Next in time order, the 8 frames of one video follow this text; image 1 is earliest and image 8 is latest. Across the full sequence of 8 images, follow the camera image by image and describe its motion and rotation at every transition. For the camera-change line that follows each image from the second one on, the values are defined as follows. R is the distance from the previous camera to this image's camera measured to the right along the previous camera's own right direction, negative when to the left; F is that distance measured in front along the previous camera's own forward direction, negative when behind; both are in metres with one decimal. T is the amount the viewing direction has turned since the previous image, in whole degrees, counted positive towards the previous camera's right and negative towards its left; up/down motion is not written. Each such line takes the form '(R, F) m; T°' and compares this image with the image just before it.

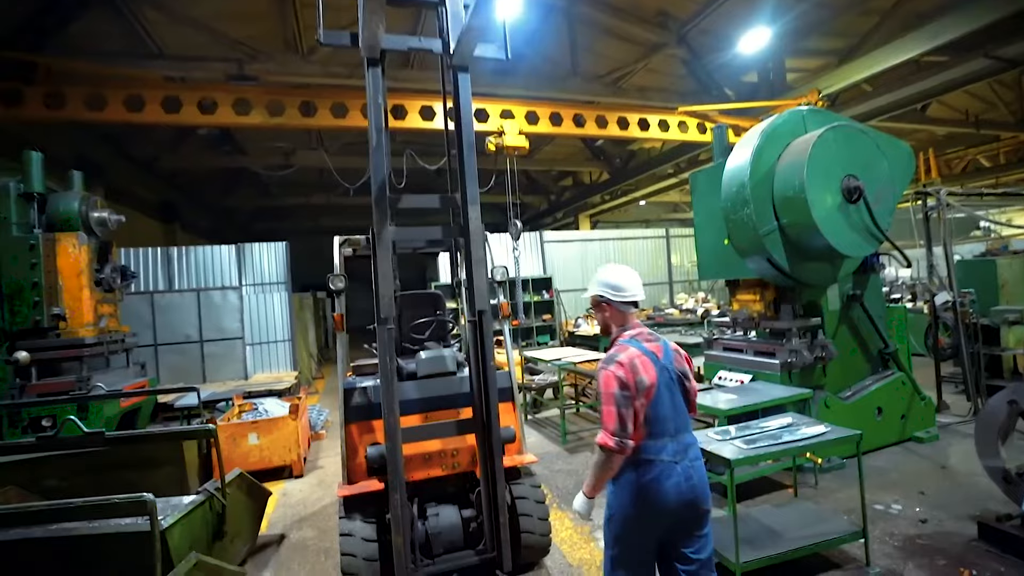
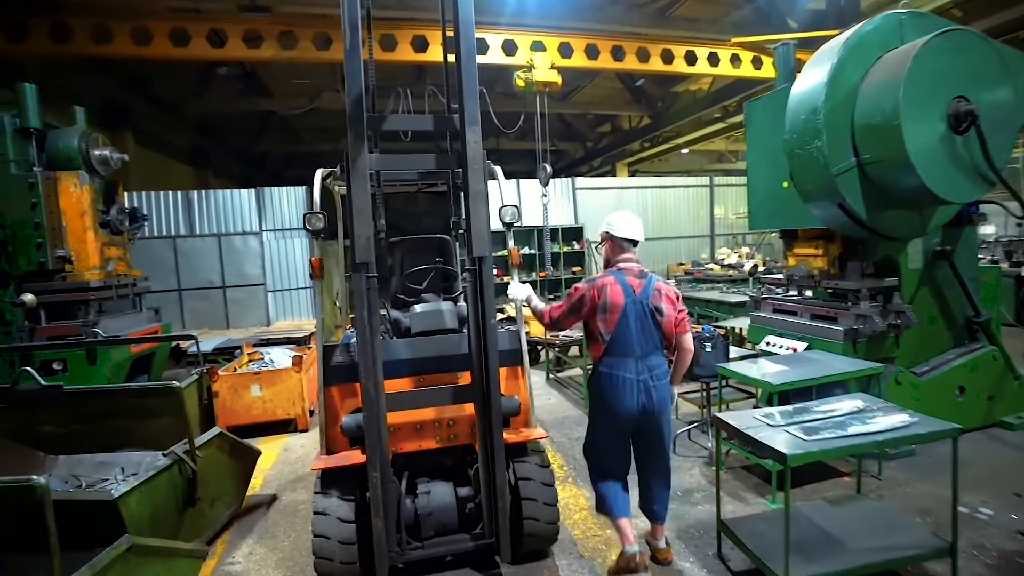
(+0.1, +0.6) m; -4°
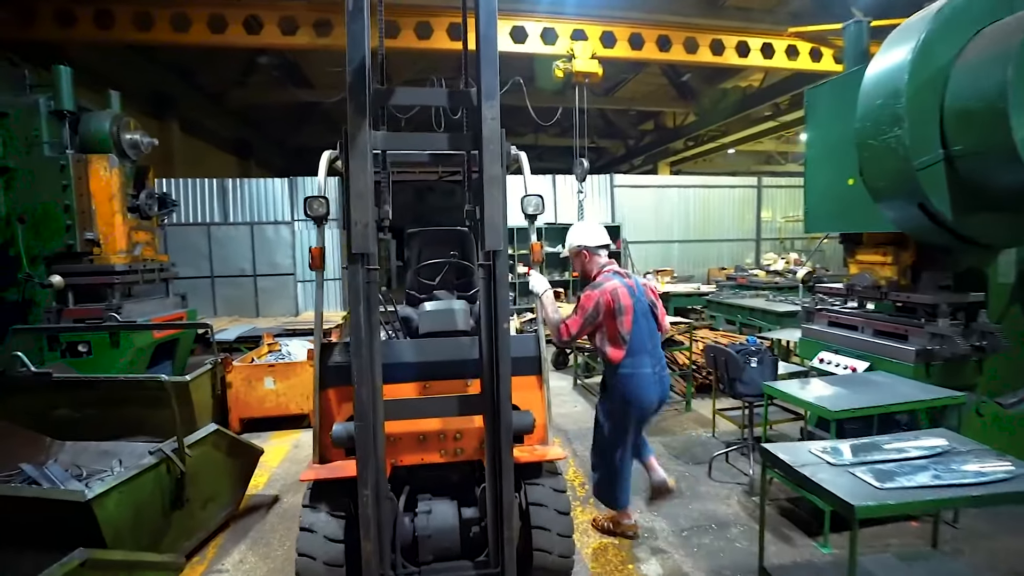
(+0.1, +0.3) m; -4°
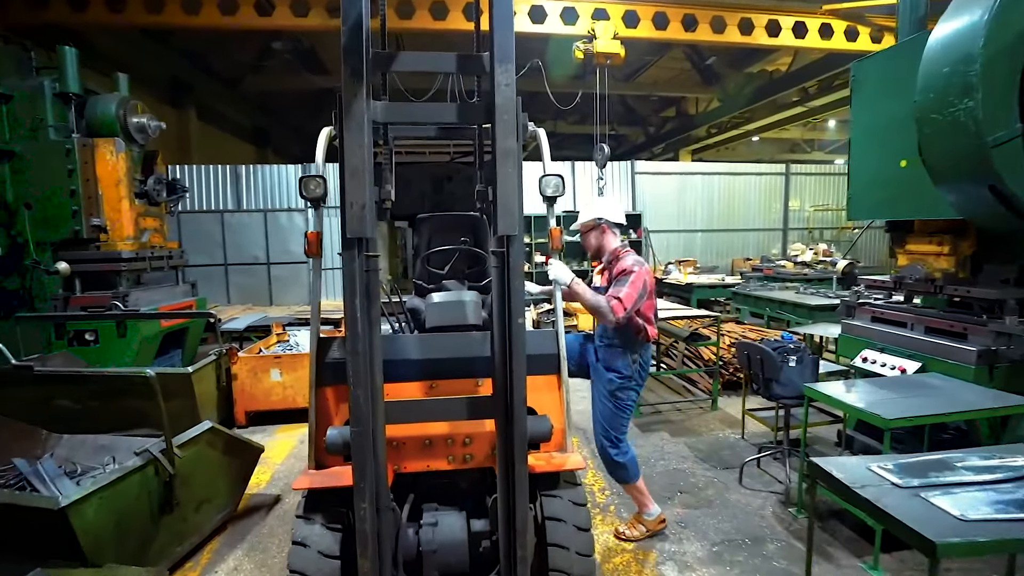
(0.0, +0.3) m; -2°
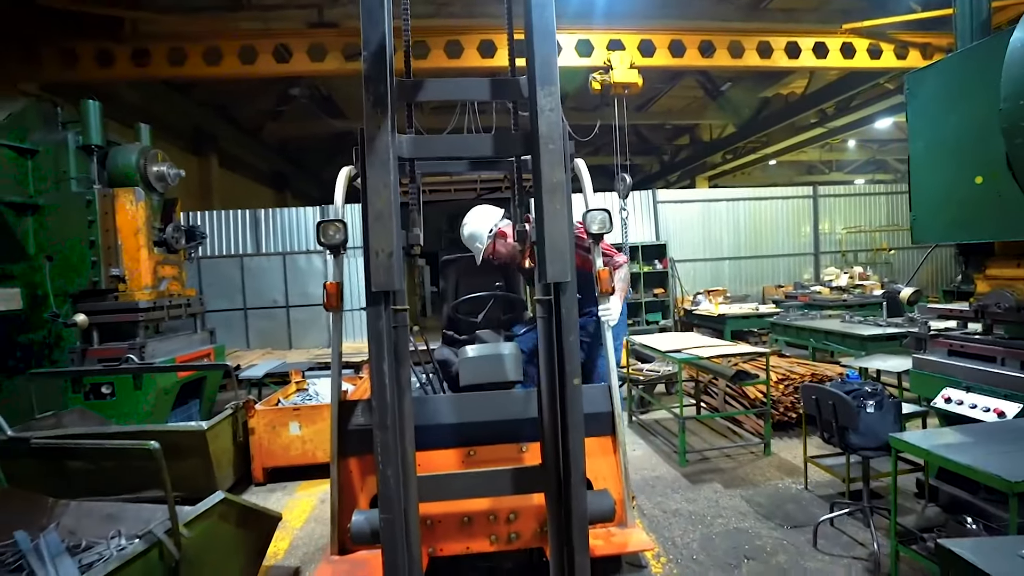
(-0.1, +0.3) m; -2°
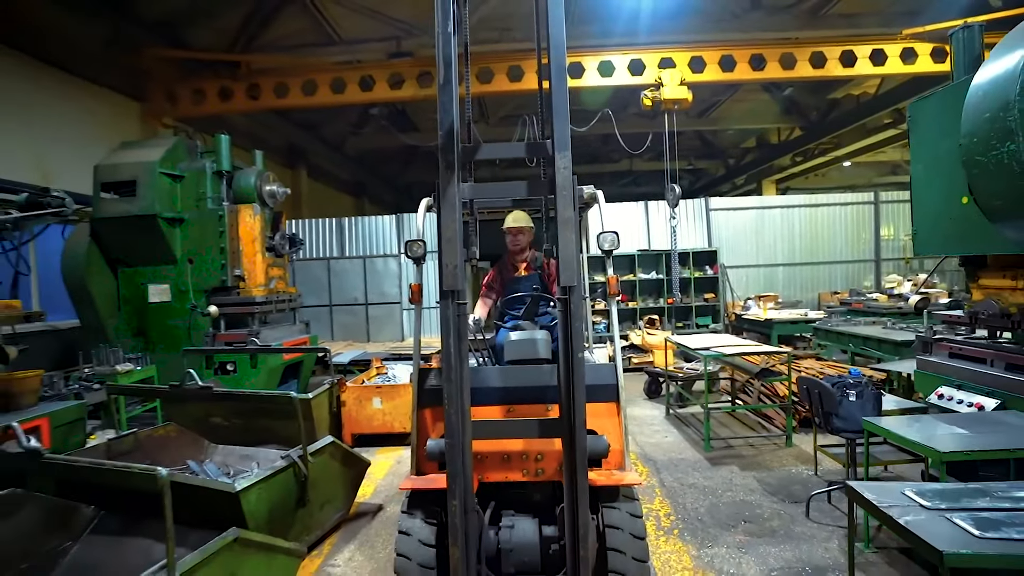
(+0.2, -0.7) m; -7°
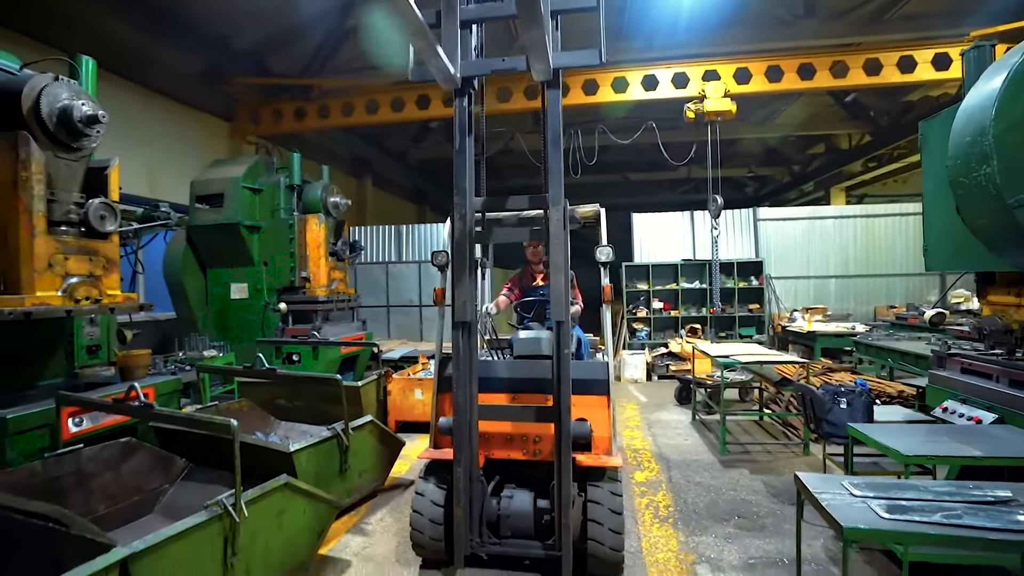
(+0.4, -0.4) m; -7°
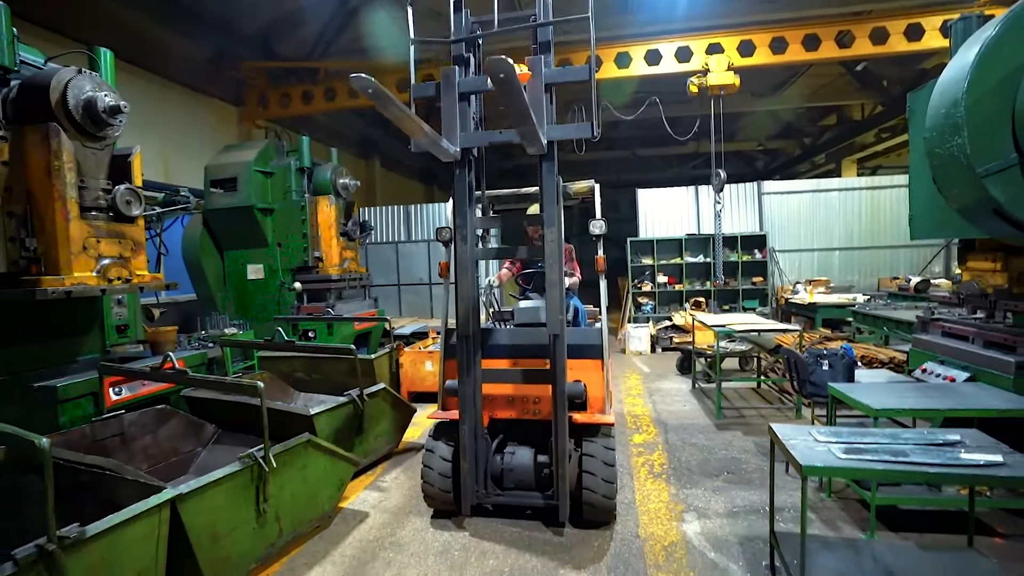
(+0.1, -0.2) m; -1°
